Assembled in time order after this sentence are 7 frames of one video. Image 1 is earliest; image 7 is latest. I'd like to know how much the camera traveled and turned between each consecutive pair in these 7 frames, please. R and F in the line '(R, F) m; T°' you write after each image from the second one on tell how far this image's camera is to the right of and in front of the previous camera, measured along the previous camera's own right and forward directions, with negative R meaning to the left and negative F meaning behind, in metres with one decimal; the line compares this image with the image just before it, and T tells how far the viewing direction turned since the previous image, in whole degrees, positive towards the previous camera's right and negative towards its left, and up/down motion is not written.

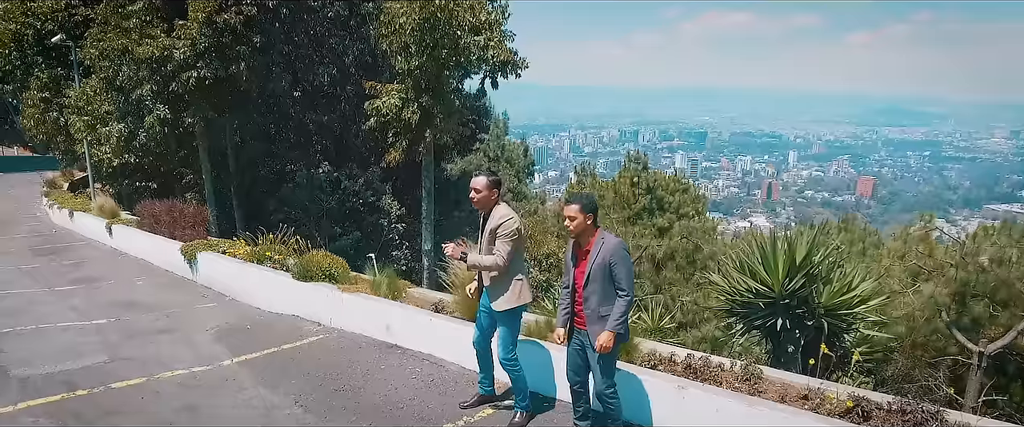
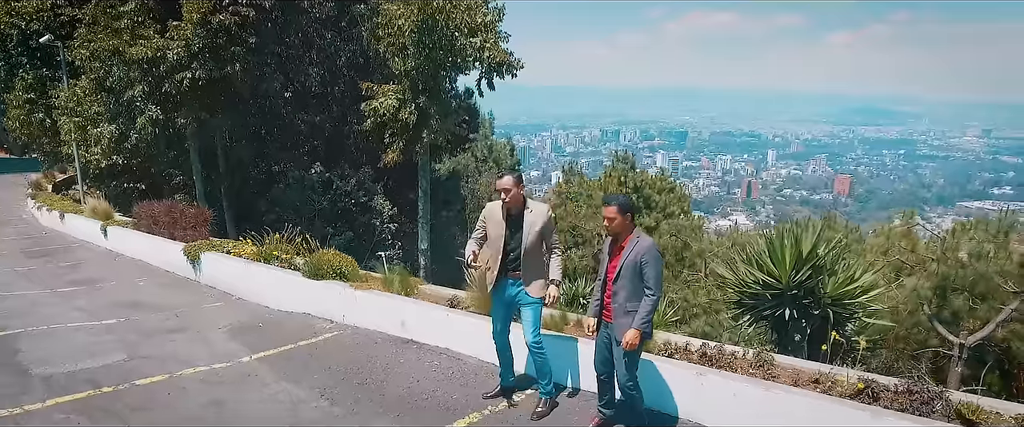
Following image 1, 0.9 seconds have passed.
(-0.3, -0.2) m; +2°
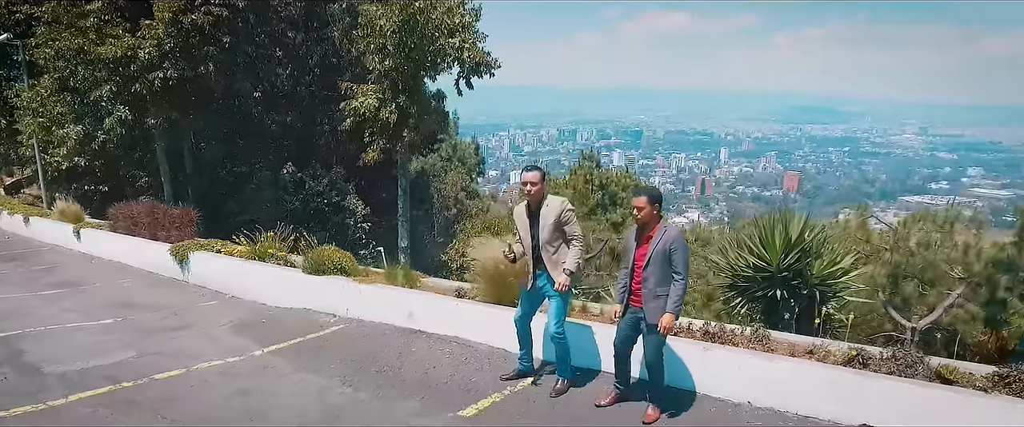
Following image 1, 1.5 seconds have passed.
(-0.5, -0.3) m; +4°
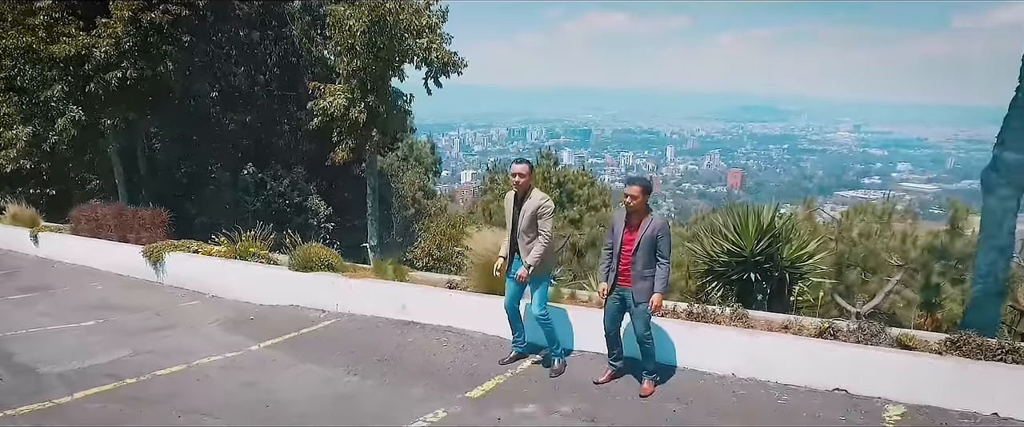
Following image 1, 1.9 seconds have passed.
(-0.4, -0.3) m; +4°
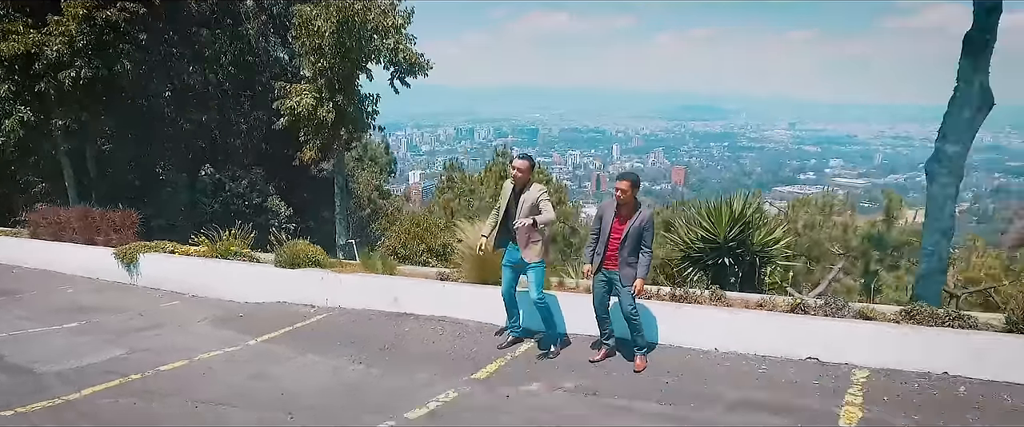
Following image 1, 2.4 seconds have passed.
(-0.4, -0.3) m; +5°
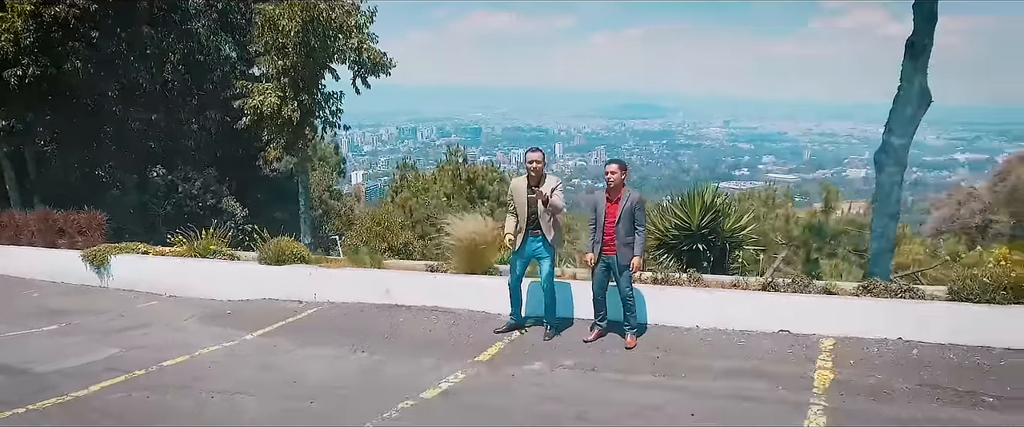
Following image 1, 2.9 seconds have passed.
(-0.5, -0.3) m; +5°
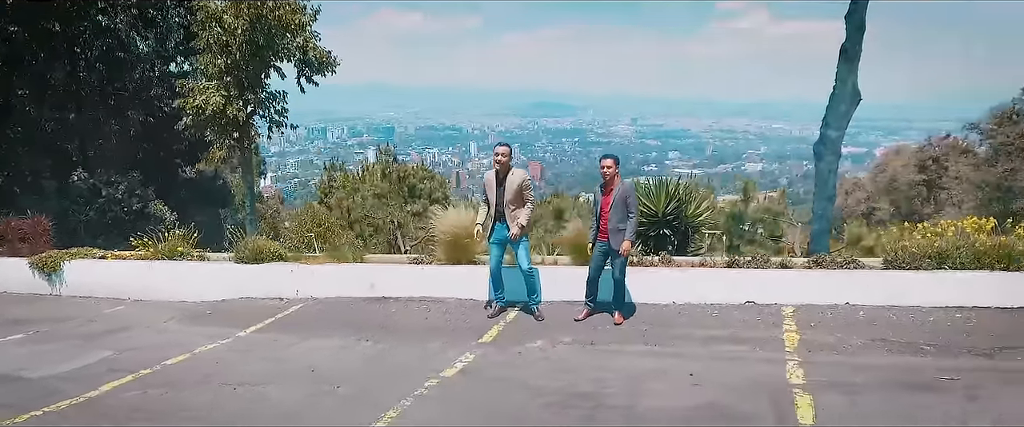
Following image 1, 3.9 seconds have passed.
(-0.8, -0.4) m; +7°
